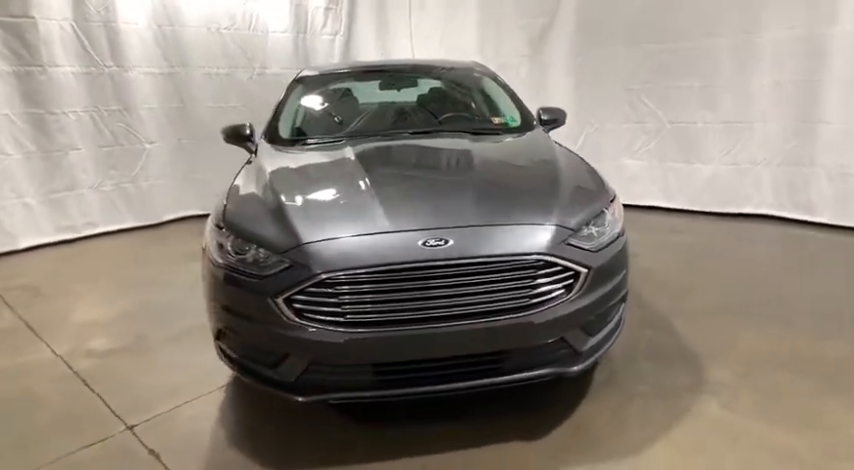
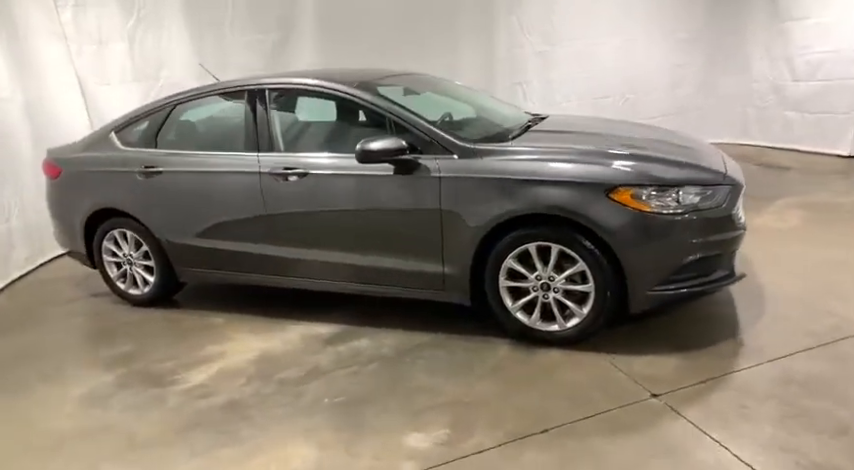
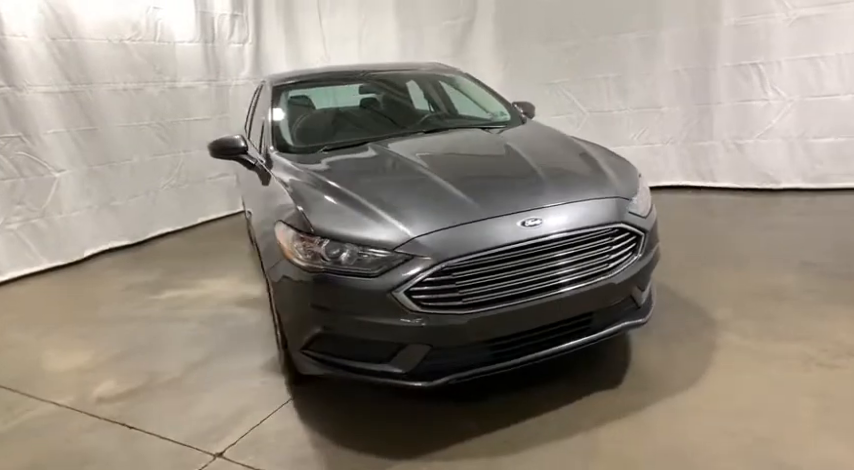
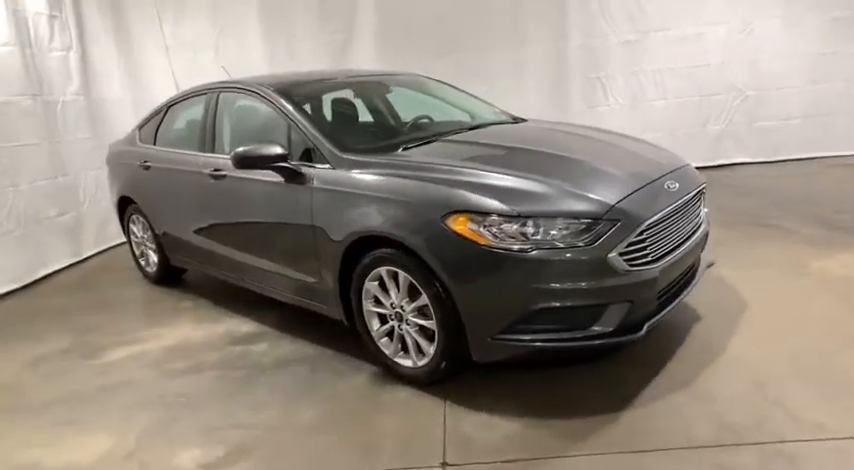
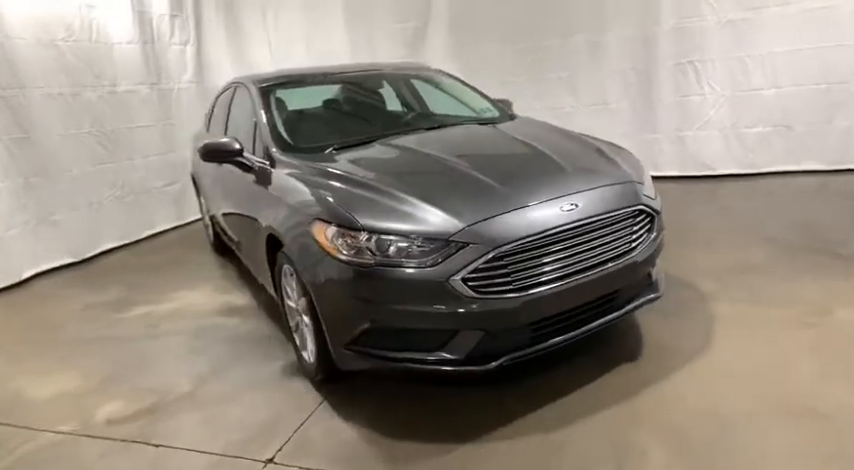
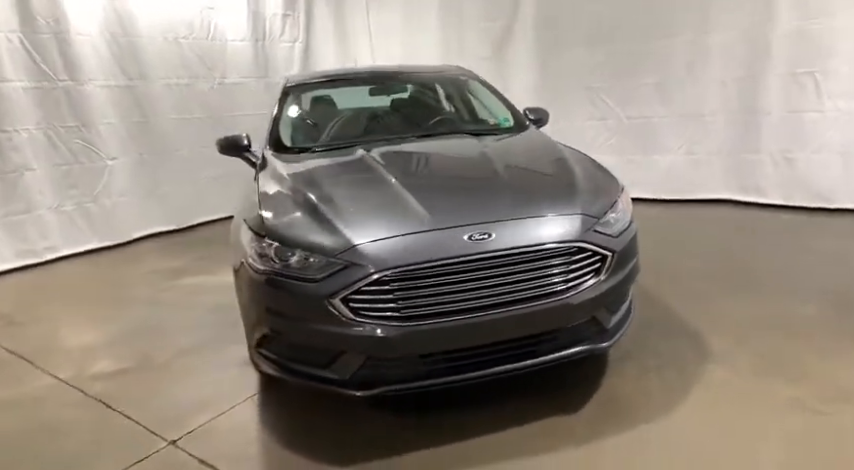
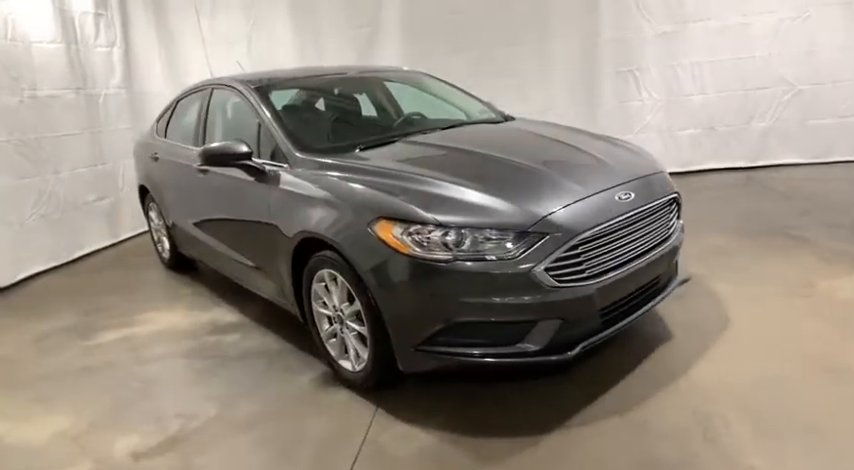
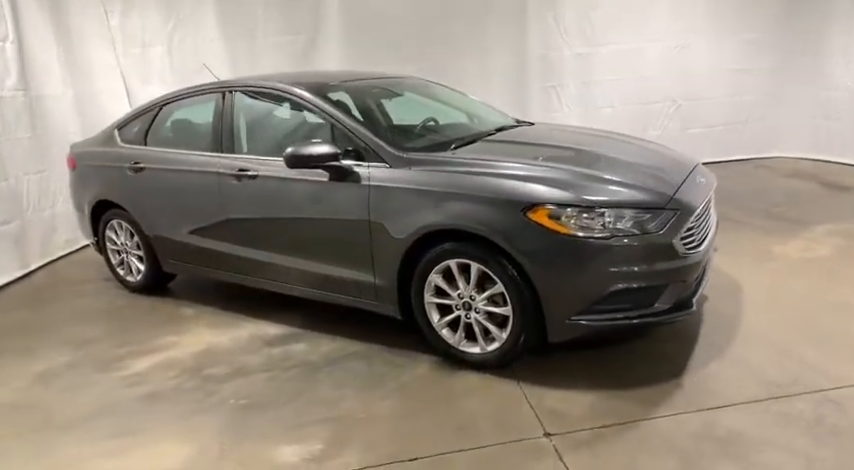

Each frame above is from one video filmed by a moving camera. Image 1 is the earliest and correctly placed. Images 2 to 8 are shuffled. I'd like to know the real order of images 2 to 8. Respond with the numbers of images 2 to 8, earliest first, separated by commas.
6, 3, 5, 7, 4, 8, 2
